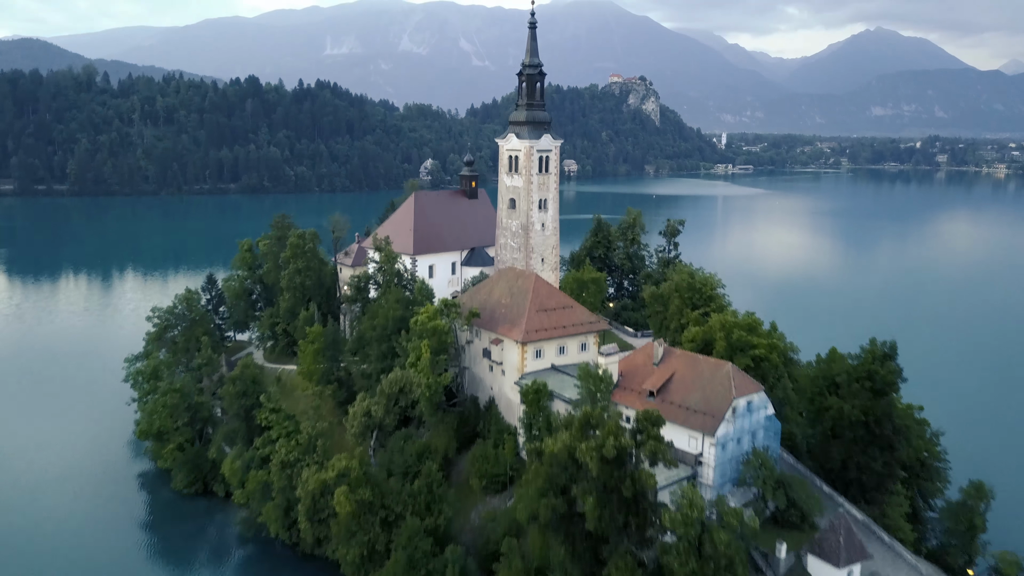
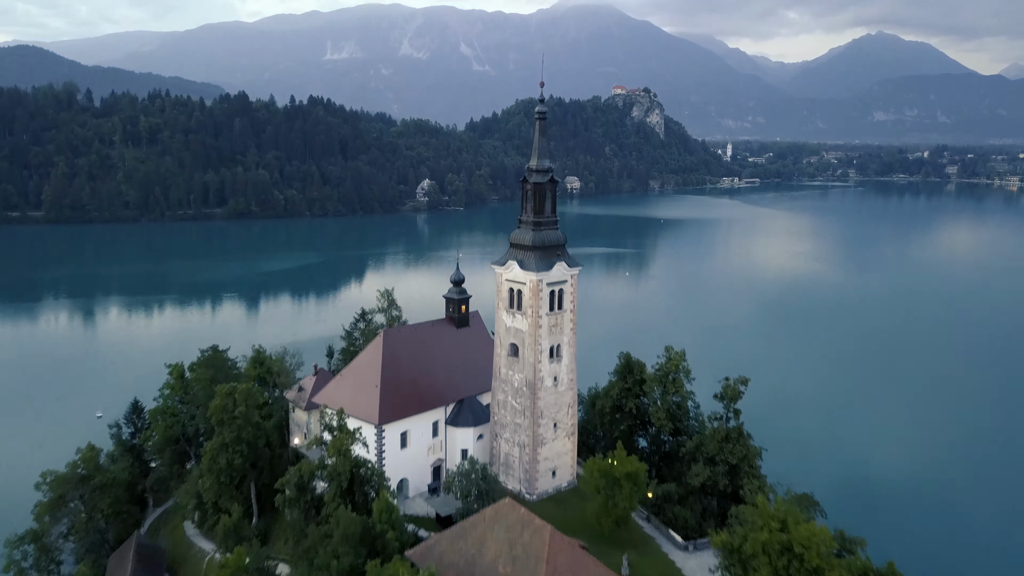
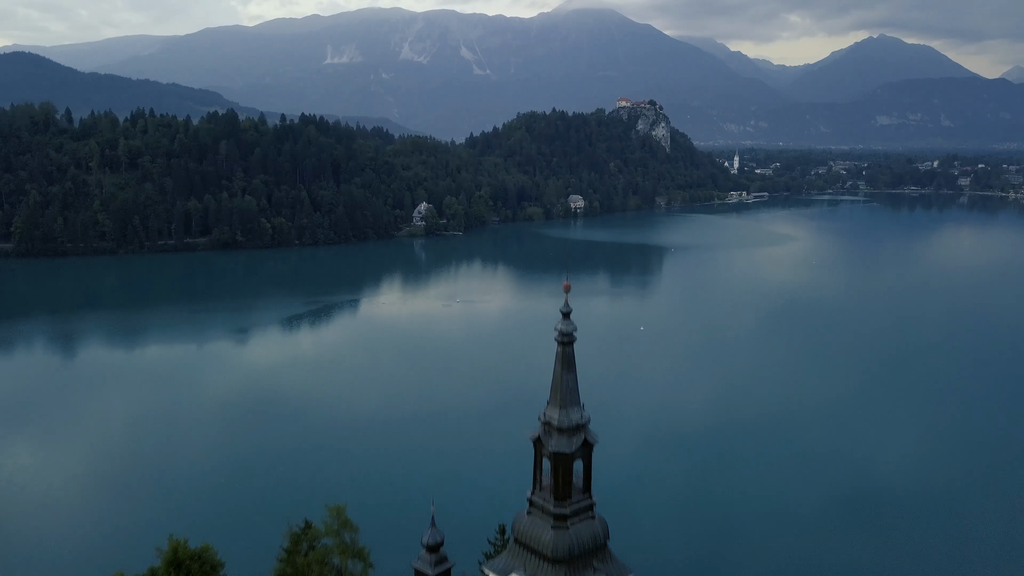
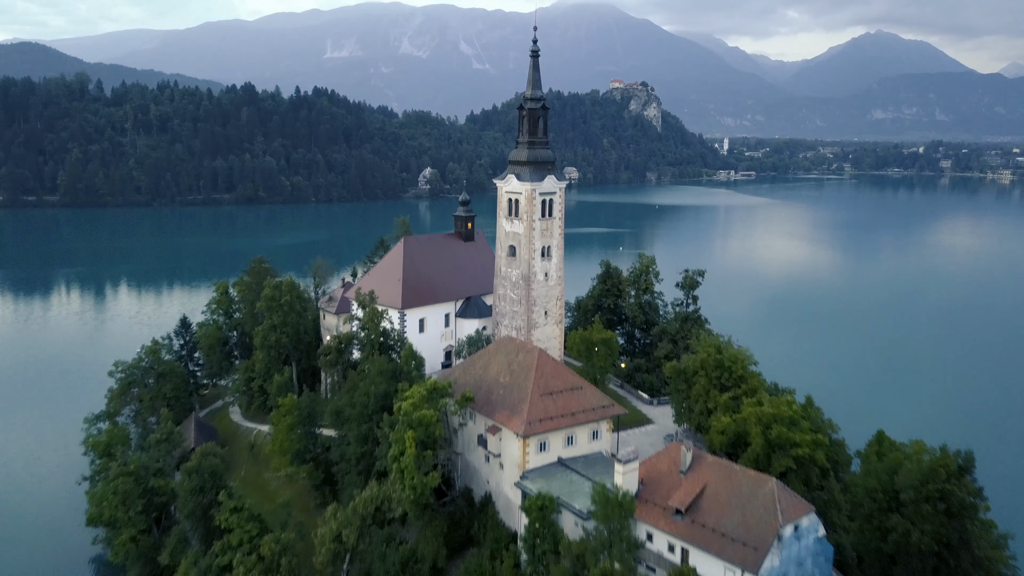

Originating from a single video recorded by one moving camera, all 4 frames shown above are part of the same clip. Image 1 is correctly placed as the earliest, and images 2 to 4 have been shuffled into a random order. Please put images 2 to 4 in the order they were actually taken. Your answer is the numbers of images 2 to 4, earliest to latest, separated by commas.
4, 2, 3
